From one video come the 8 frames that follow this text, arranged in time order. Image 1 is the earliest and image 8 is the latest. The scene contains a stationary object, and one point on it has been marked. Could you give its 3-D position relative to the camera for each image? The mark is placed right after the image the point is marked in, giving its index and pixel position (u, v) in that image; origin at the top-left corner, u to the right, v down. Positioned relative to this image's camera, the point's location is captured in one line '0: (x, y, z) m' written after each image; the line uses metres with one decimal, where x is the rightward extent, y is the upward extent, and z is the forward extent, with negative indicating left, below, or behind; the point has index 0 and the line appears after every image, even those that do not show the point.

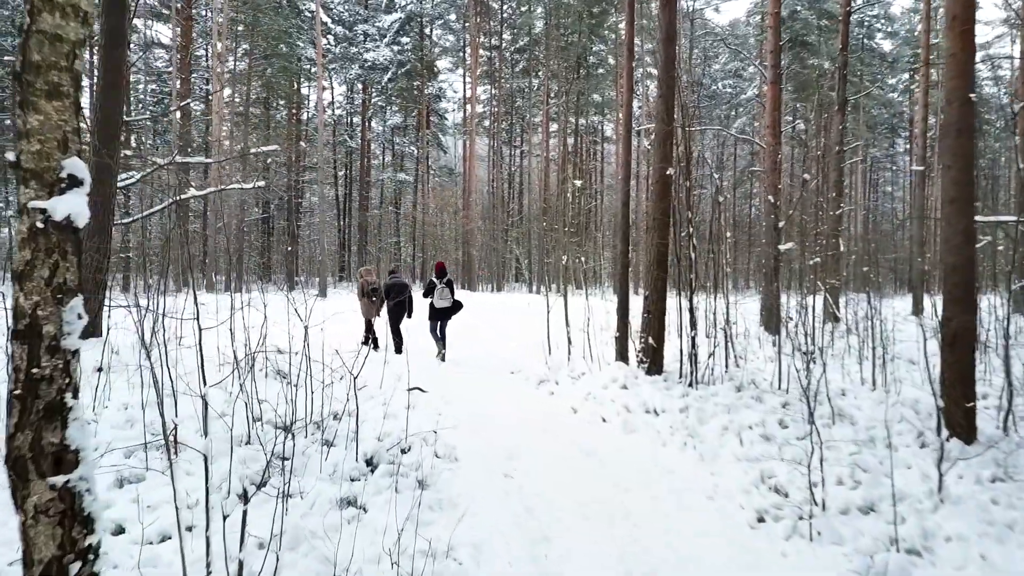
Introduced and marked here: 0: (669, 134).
0: (+1.3, +1.3, +6.8) m
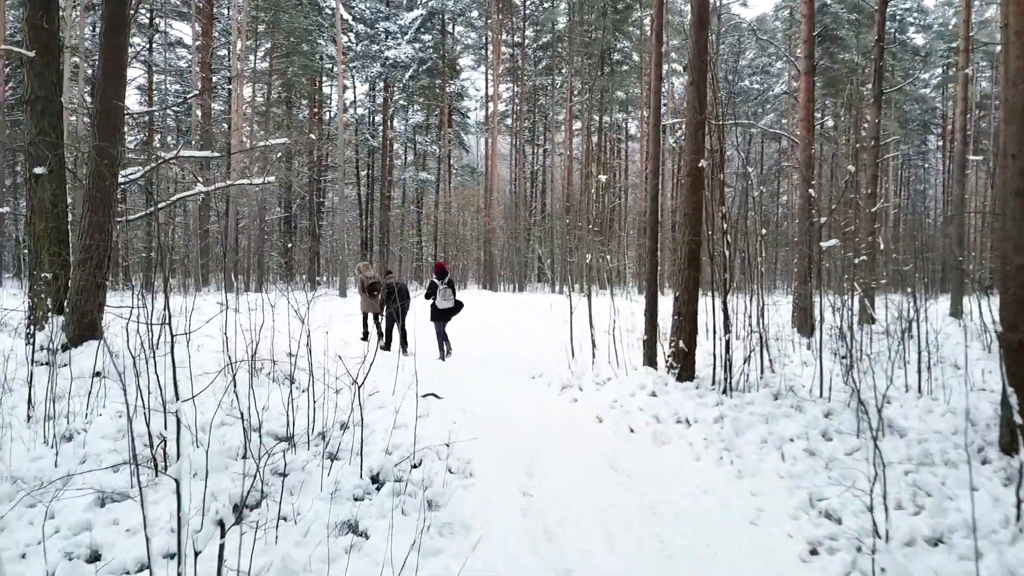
0: (+1.5, +1.3, +6.4) m
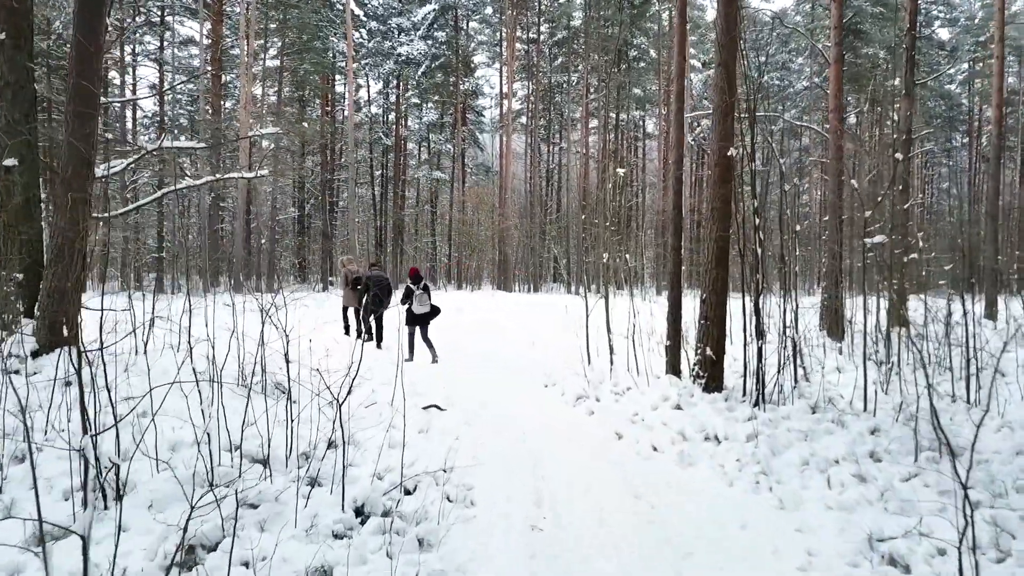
0: (+1.6, +1.3, +5.8) m
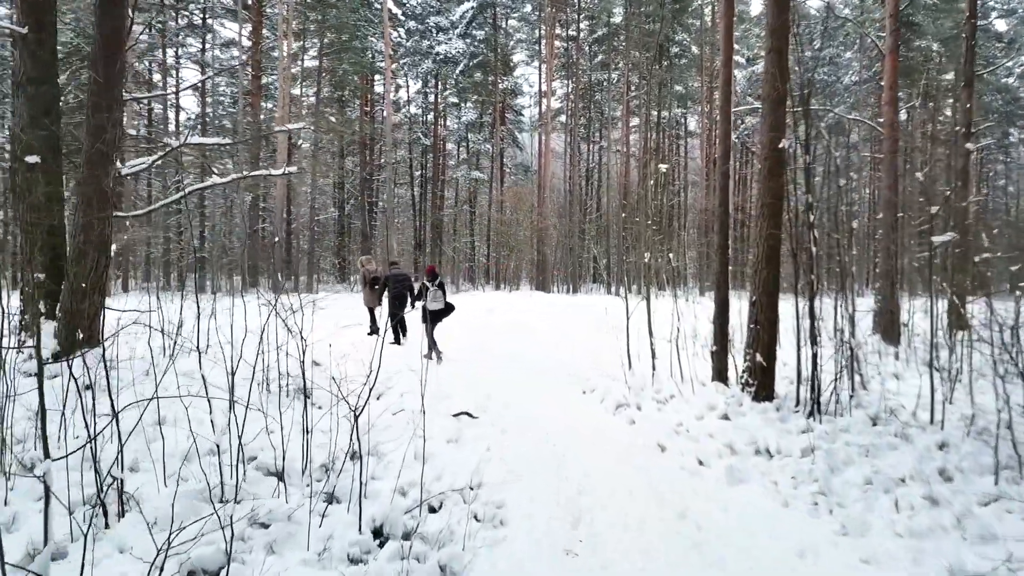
0: (+1.8, +1.3, +5.4) m
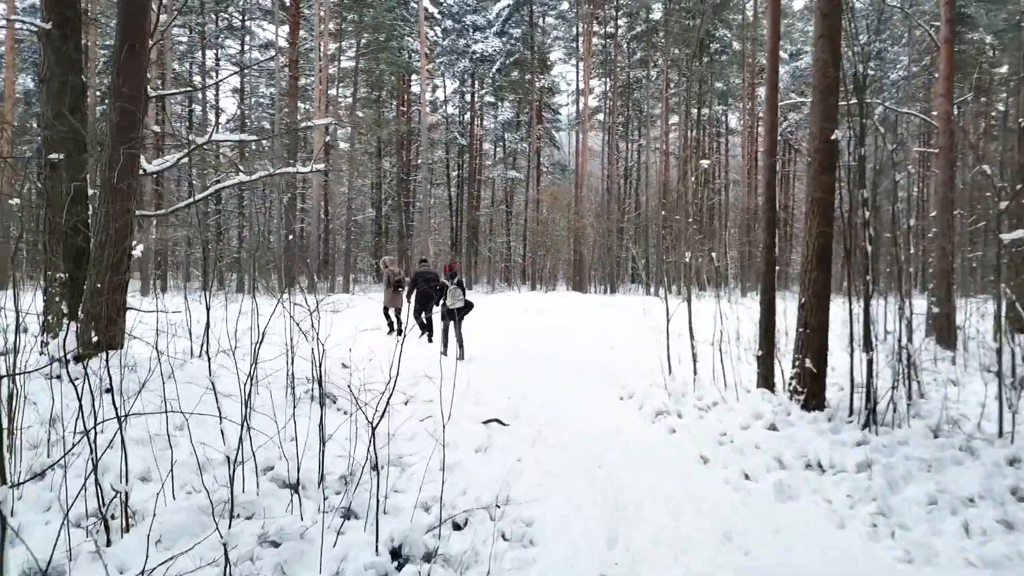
0: (+2.1, +1.3, +5.0) m
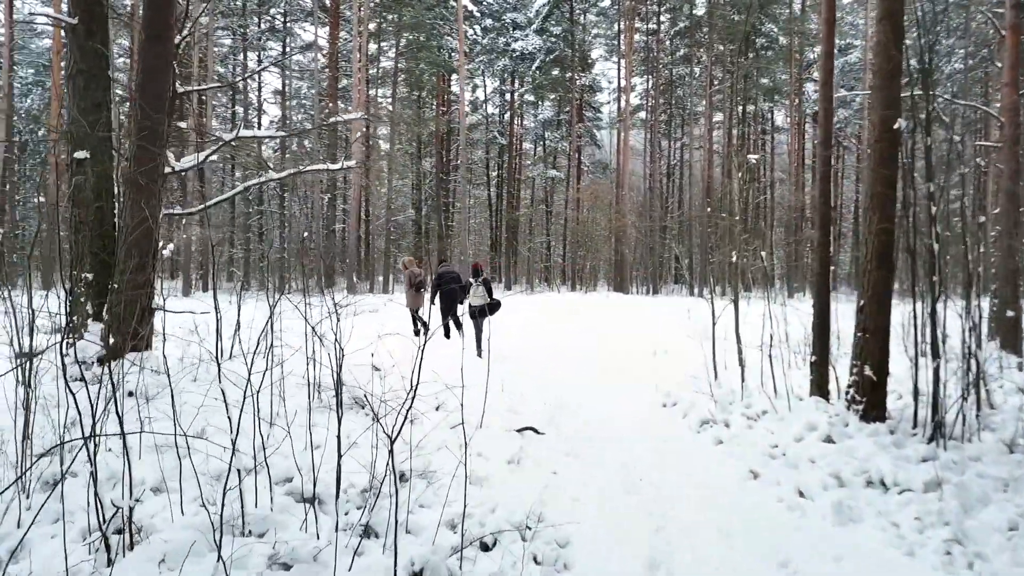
0: (+2.3, +1.3, +4.7) m
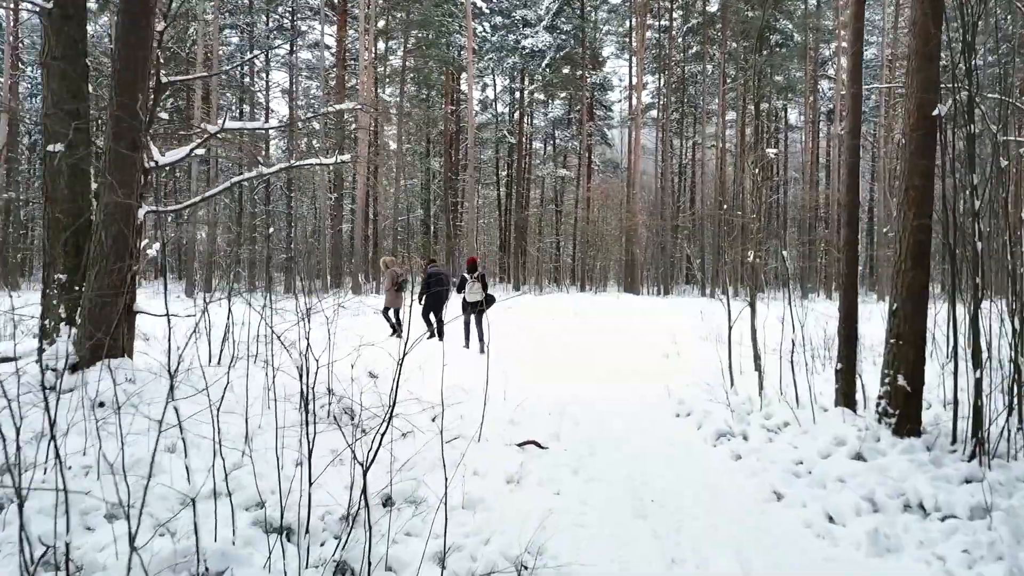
0: (+2.3, +1.3, +4.3) m
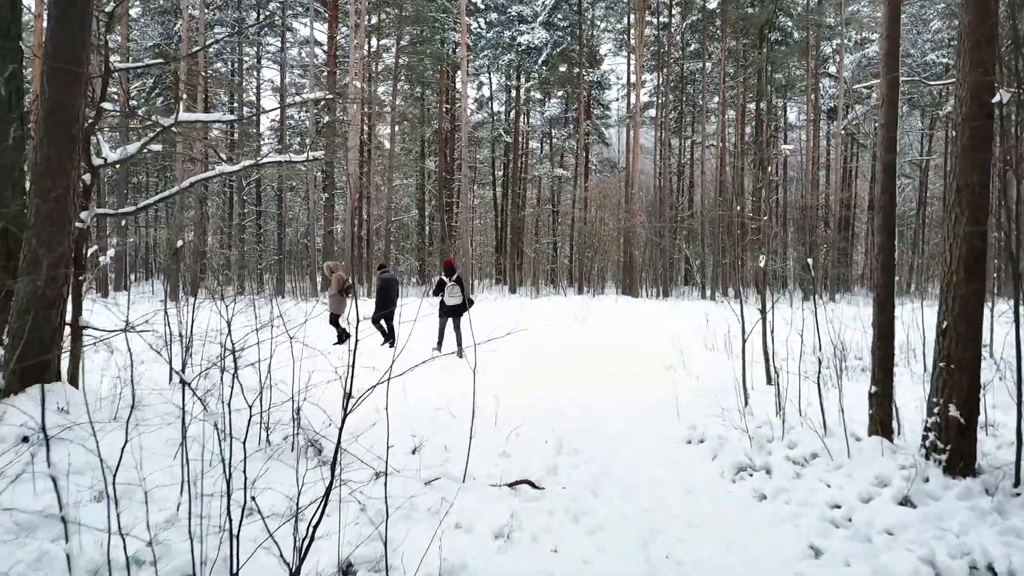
0: (+2.2, +1.2, +3.7) m
